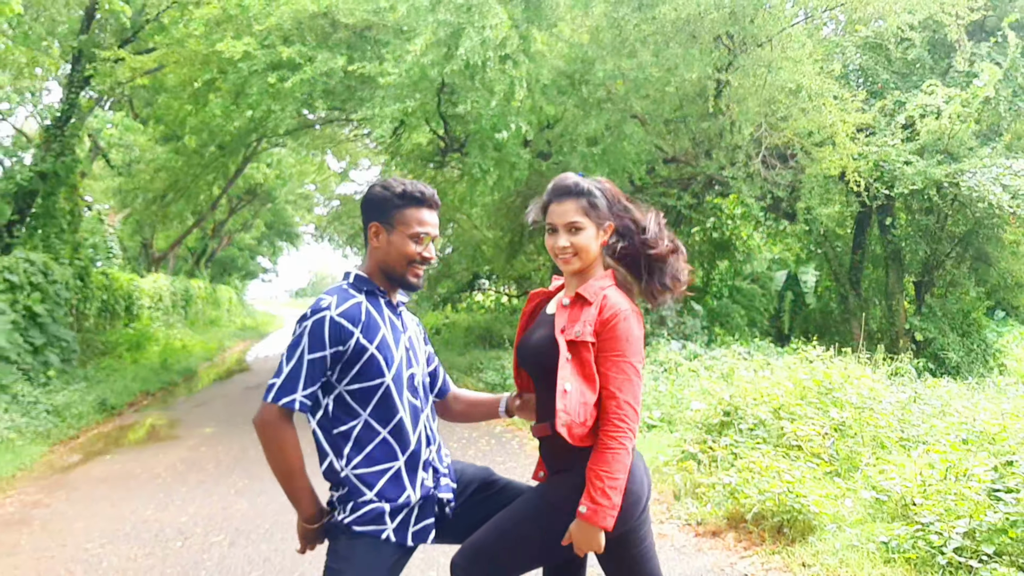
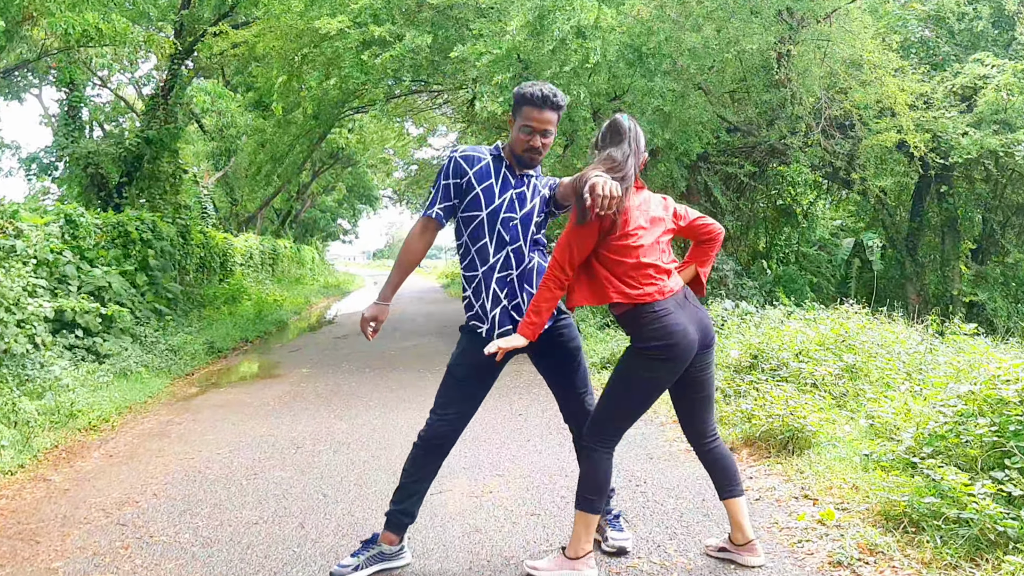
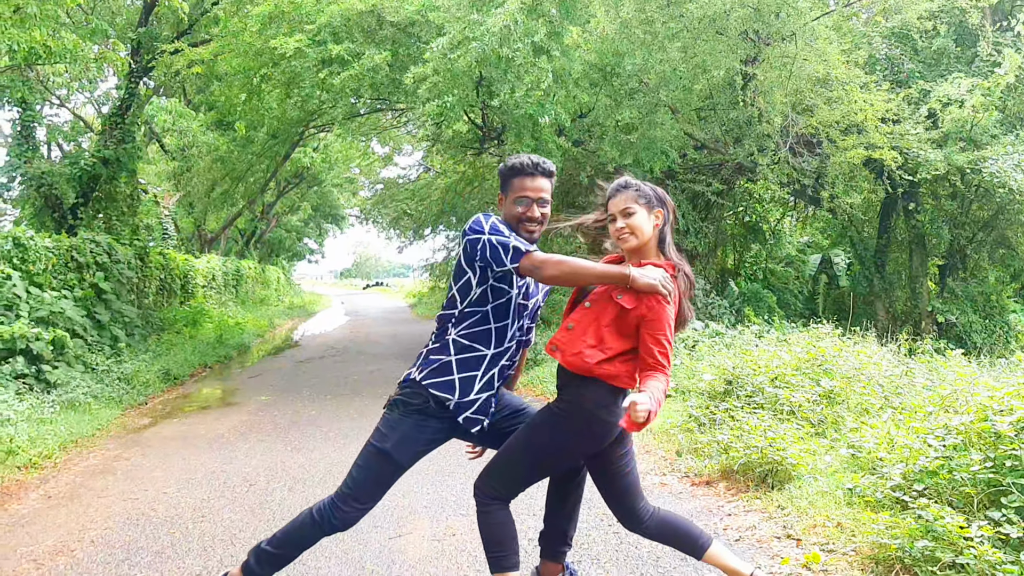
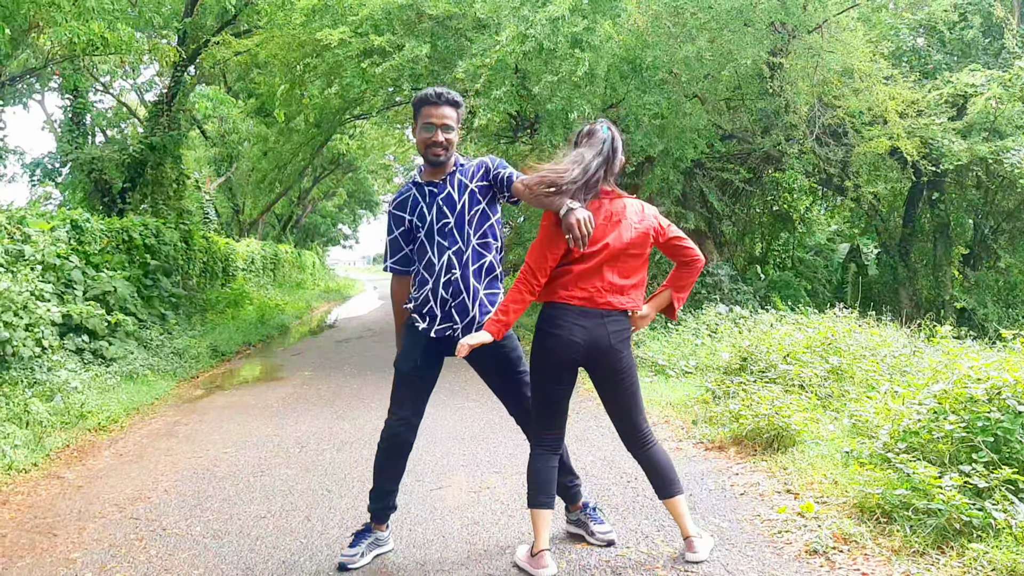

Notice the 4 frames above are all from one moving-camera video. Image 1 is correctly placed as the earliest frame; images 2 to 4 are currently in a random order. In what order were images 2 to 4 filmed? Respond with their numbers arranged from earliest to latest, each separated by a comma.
3, 4, 2
